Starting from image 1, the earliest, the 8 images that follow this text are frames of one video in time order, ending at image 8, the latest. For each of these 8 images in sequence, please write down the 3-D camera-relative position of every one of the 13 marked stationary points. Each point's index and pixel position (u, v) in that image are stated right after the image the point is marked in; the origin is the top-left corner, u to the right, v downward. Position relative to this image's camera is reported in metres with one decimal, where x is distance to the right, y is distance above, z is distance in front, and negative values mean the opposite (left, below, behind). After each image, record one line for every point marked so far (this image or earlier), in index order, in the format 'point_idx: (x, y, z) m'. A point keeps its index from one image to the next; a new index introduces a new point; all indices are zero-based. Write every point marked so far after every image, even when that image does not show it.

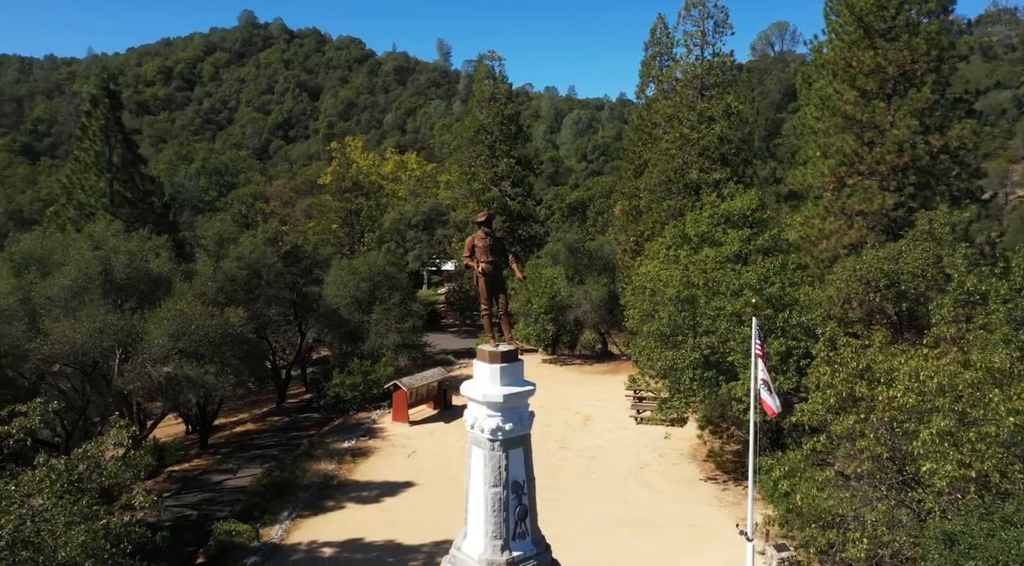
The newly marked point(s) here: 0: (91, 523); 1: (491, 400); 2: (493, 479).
0: (-5.1, -2.8, +10.1) m
1: (-0.3, -1.4, +10.6) m
2: (-0.2, -2.4, +10.7) m
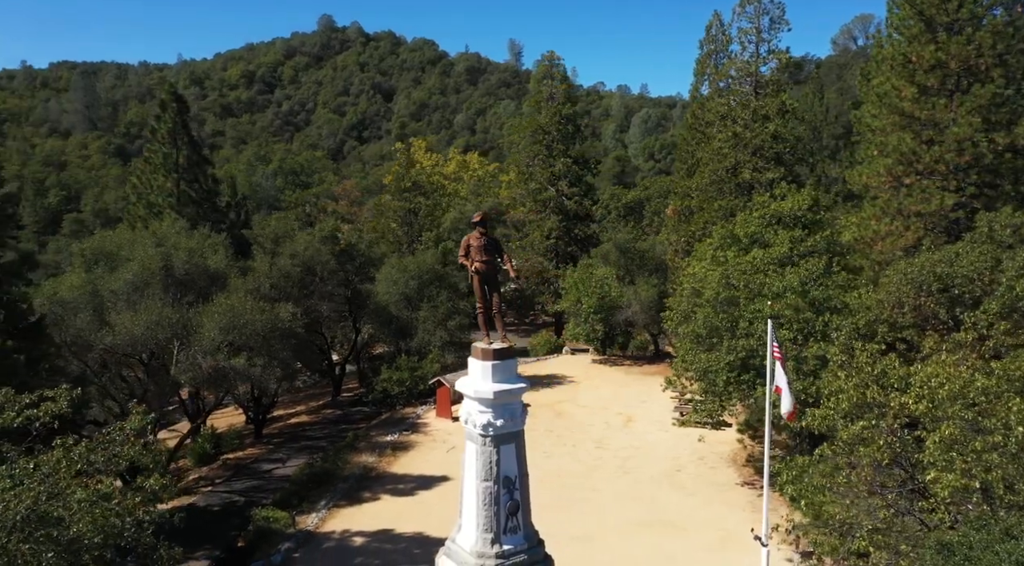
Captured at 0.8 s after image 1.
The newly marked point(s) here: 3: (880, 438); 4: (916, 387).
0: (-5.3, -2.8, +10.9) m
1: (-0.4, -1.4, +10.8) m
2: (-0.4, -2.4, +11.0) m
3: (+5.1, -2.1, +12.0) m
4: (+5.6, -1.4, +12.1) m
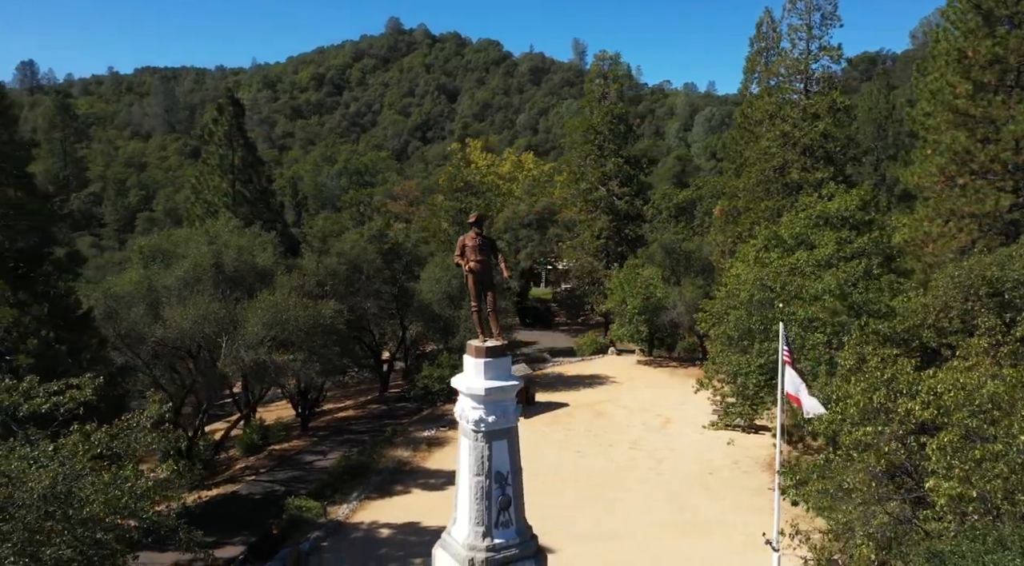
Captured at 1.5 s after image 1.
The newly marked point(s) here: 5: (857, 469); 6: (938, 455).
0: (-5.4, -2.7, +11.6) m
1: (-0.5, -1.4, +11.1) m
2: (-0.5, -2.4, +11.2) m
3: (+5.1, -2.2, +11.8) m
4: (+5.6, -1.5, +11.8) m
5: (+4.7, -2.4, +11.8) m
6: (+5.5, -2.2, +11.3) m
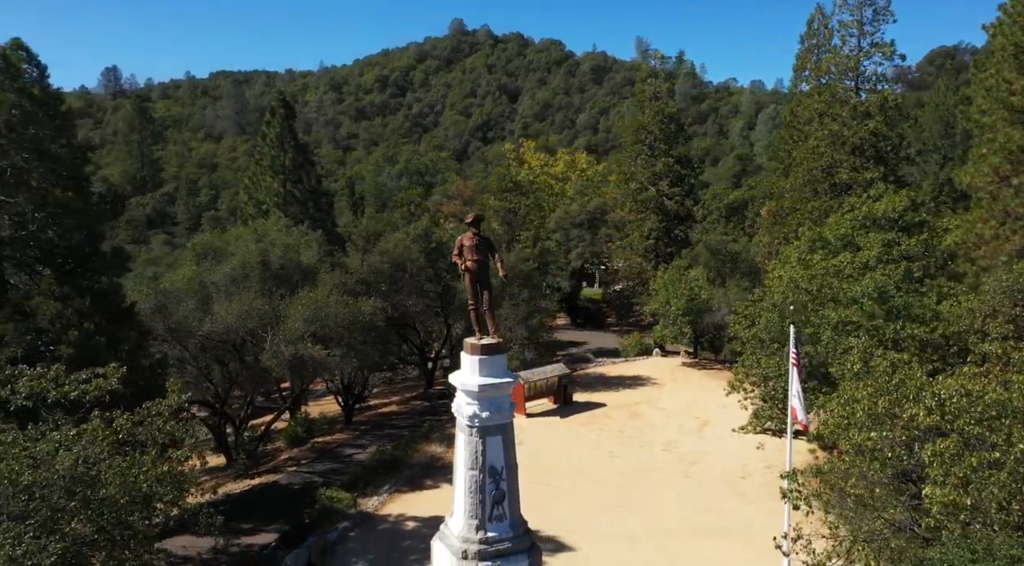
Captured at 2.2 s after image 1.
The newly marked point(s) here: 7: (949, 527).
0: (-5.4, -2.7, +12.3) m
1: (-0.6, -1.4, +11.4) m
2: (-0.6, -2.4, +11.5) m
3: (+5.0, -2.2, +11.5) m
4: (+5.6, -1.5, +11.5) m
5: (+4.7, -2.5, +11.6) m
6: (+5.4, -2.3, +11.1) m
7: (+5.3, -2.9, +10.4) m
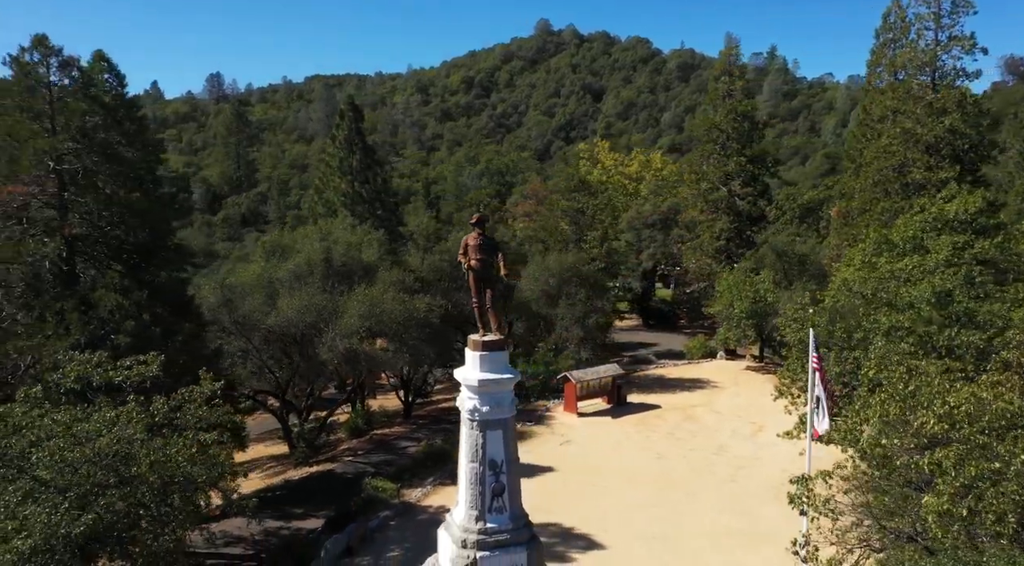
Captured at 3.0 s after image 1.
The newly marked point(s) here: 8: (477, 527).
0: (-5.3, -2.6, +13.2) m
1: (-0.6, -1.4, +11.7) m
2: (-0.6, -2.4, +11.8) m
3: (+5.0, -2.2, +11.2) m
4: (+5.5, -1.6, +11.1) m
5: (+4.7, -2.5, +11.3) m
6: (+5.3, -2.3, +10.7) m
7: (+5.1, -3.0, +10.0) m
8: (-0.5, -3.4, +11.8) m
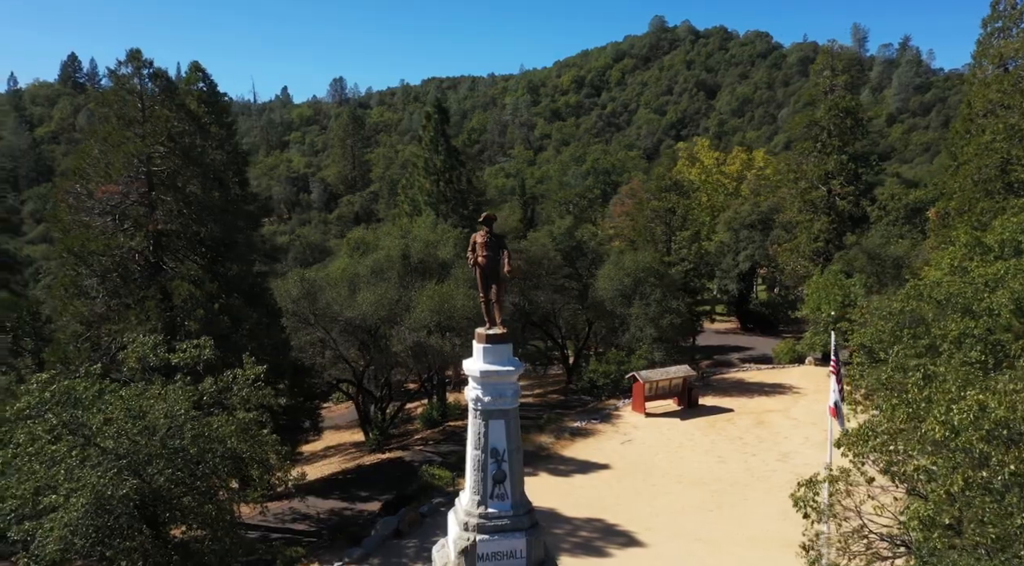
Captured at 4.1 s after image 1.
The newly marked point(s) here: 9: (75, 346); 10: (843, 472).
0: (-5.0, -2.5, +14.3) m
1: (-0.5, -1.3, +12.2) m
2: (-0.5, -2.3, +12.3) m
3: (+4.8, -2.3, +10.8) m
4: (+5.4, -1.6, +10.7) m
5: (+4.6, -2.6, +11.0) m
6: (+5.1, -2.4, +10.2) m
7: (+4.8, -3.0, +9.6) m
8: (-0.5, -3.3, +12.2) m
9: (-8.8, -1.3, +17.3) m
10: (+4.4, -2.5, +11.4) m
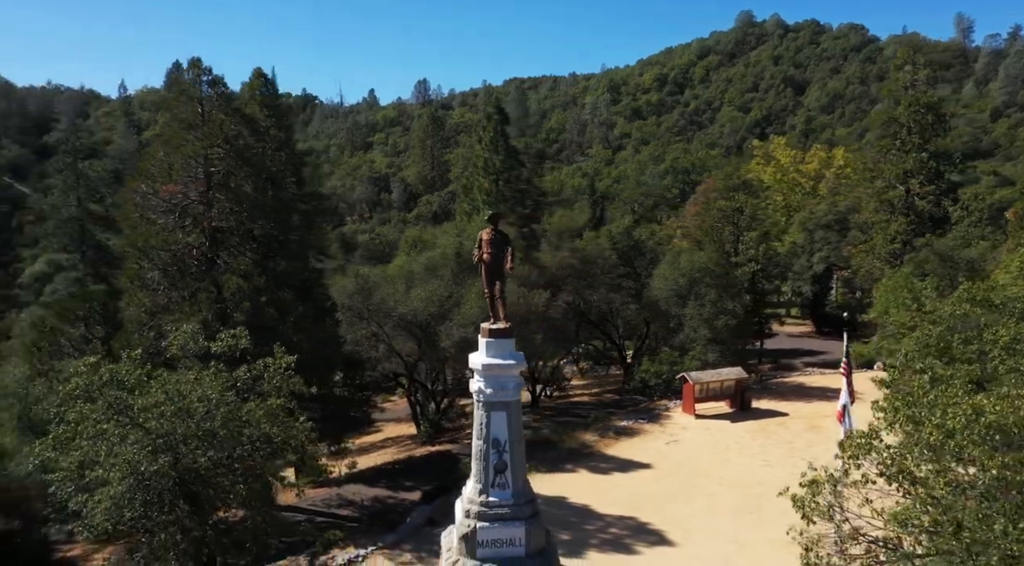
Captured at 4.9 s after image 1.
0: (-4.7, -2.3, +15.2) m
1: (-0.5, -1.2, +12.5) m
2: (-0.5, -2.2, +12.6) m
3: (+4.7, -2.3, +10.5) m
4: (+5.2, -1.6, +10.3) m
5: (+4.4, -2.6, +10.7) m
6: (+4.8, -2.4, +9.9) m
7: (+4.5, -3.0, +9.4) m
8: (-0.5, -3.2, +12.5) m
9: (-8.1, -1.1, +18.6) m
10: (+4.3, -2.5, +11.2) m
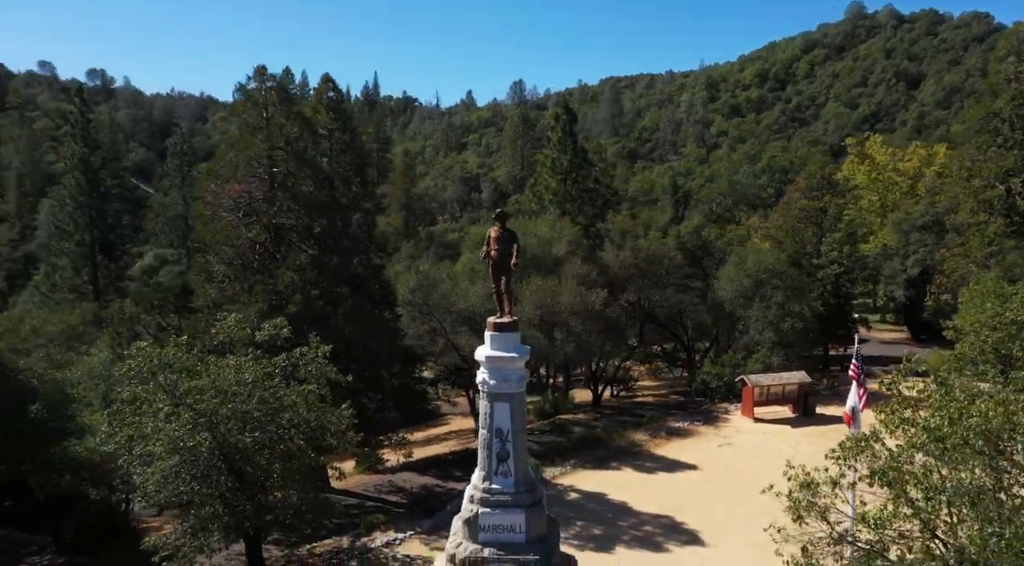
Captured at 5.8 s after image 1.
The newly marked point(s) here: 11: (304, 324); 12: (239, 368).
0: (-4.3, -2.2, +16.1) m
1: (-0.5, -1.2, +12.8) m
2: (-0.5, -2.2, +12.9) m
3: (+4.4, -2.3, +10.2) m
4: (+4.9, -1.6, +9.9) m
5: (+4.1, -2.5, +10.4) m
6: (+4.5, -2.4, +9.6) m
7: (+4.0, -3.0, +9.0) m
8: (-0.5, -3.1, +12.9) m
9: (-7.2, -0.9, +19.9) m
10: (+4.1, -2.5, +10.9) m
11: (-4.8, -1.0, +19.8) m
12: (-5.1, -1.7, +16.3) m
